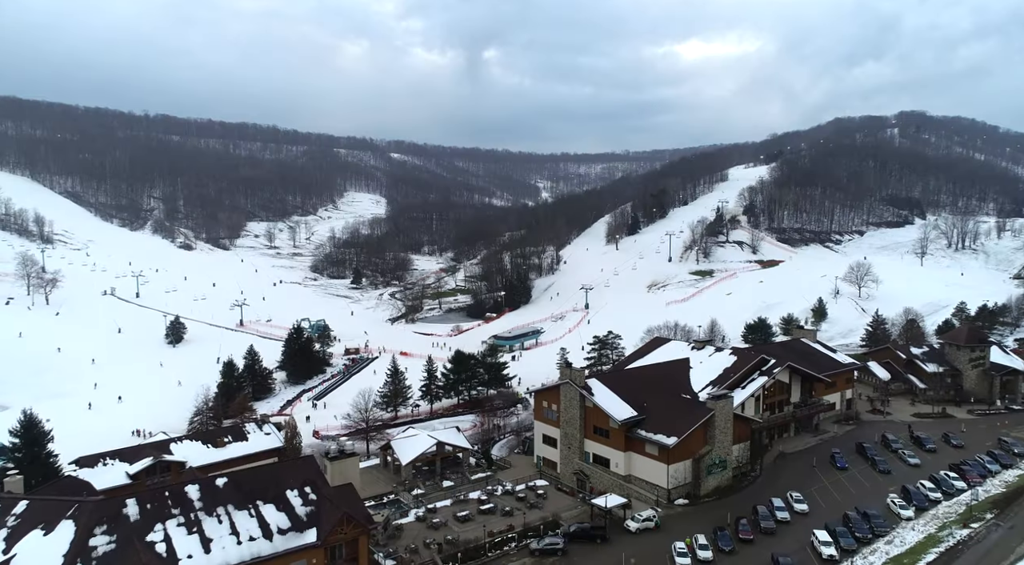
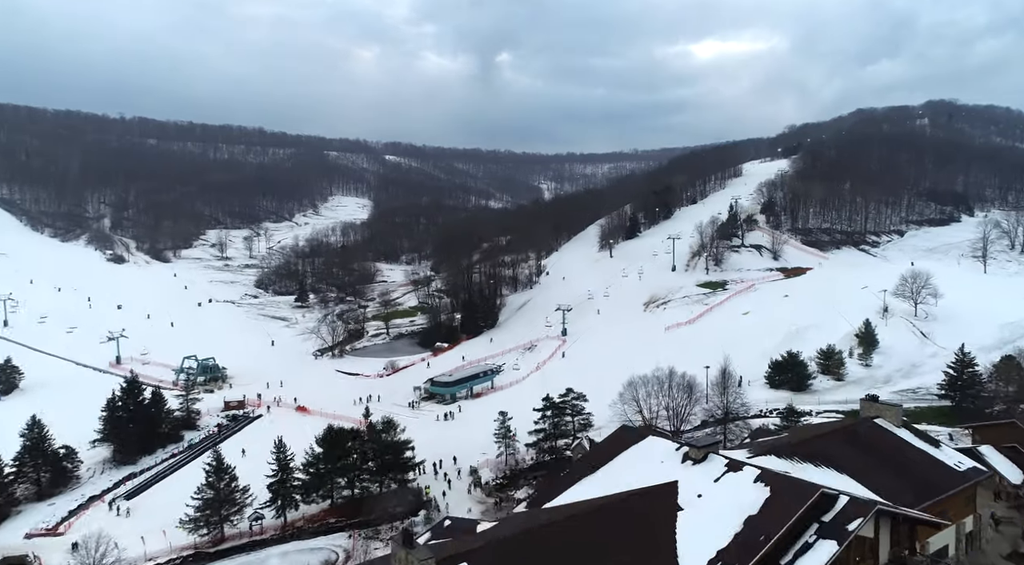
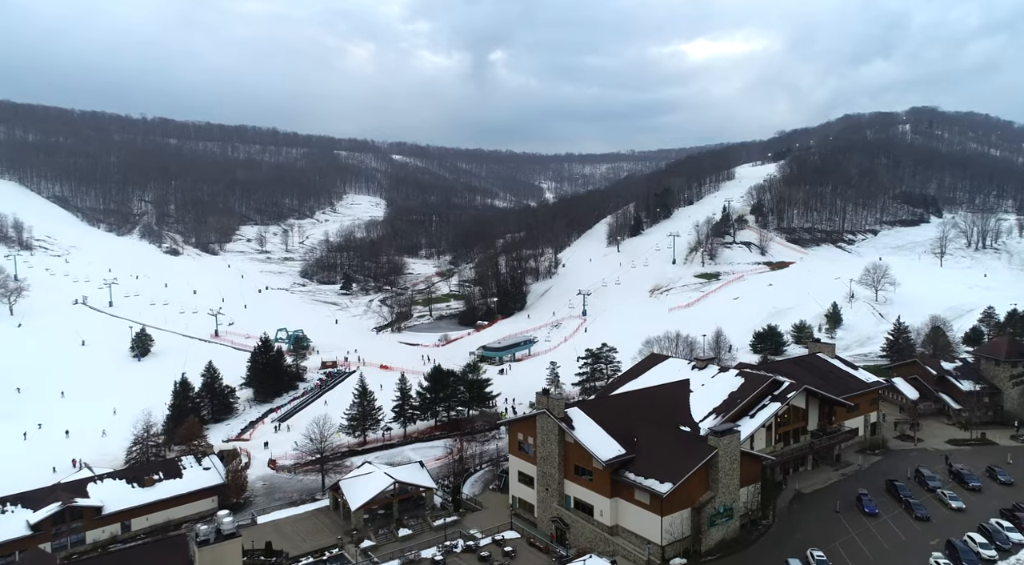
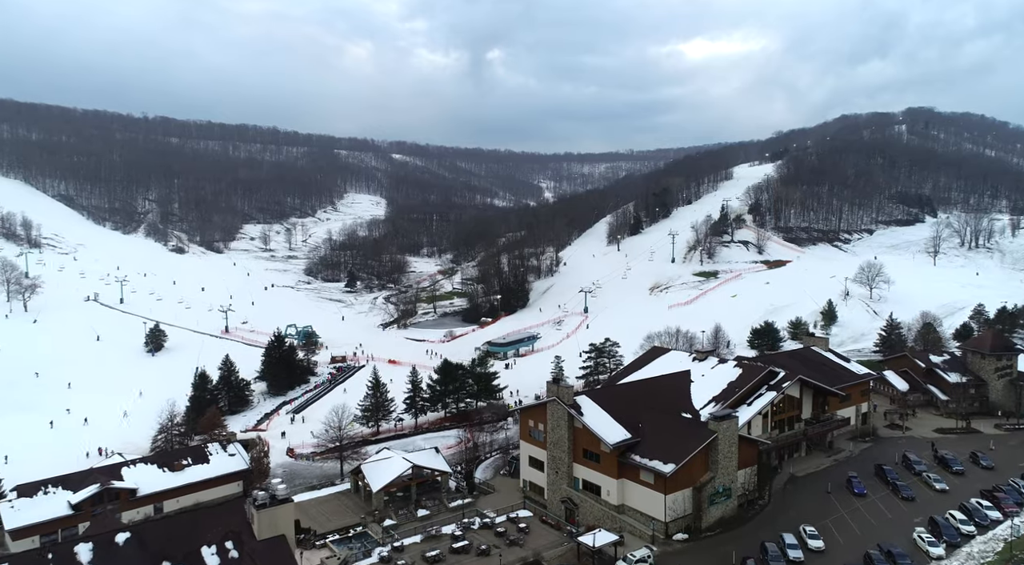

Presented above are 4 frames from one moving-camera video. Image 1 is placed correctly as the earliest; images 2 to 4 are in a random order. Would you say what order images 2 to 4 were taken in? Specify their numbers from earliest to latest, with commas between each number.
4, 3, 2
